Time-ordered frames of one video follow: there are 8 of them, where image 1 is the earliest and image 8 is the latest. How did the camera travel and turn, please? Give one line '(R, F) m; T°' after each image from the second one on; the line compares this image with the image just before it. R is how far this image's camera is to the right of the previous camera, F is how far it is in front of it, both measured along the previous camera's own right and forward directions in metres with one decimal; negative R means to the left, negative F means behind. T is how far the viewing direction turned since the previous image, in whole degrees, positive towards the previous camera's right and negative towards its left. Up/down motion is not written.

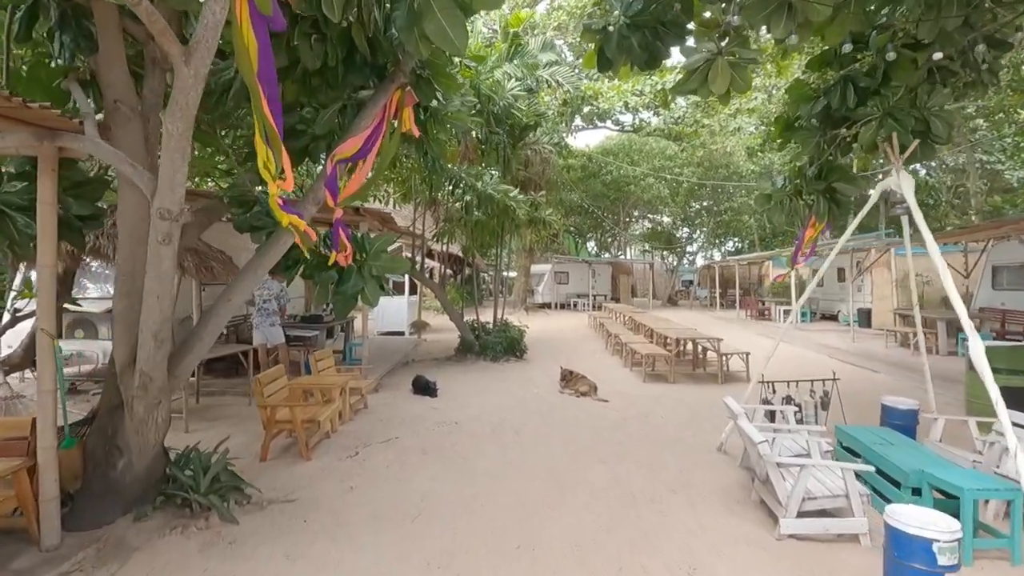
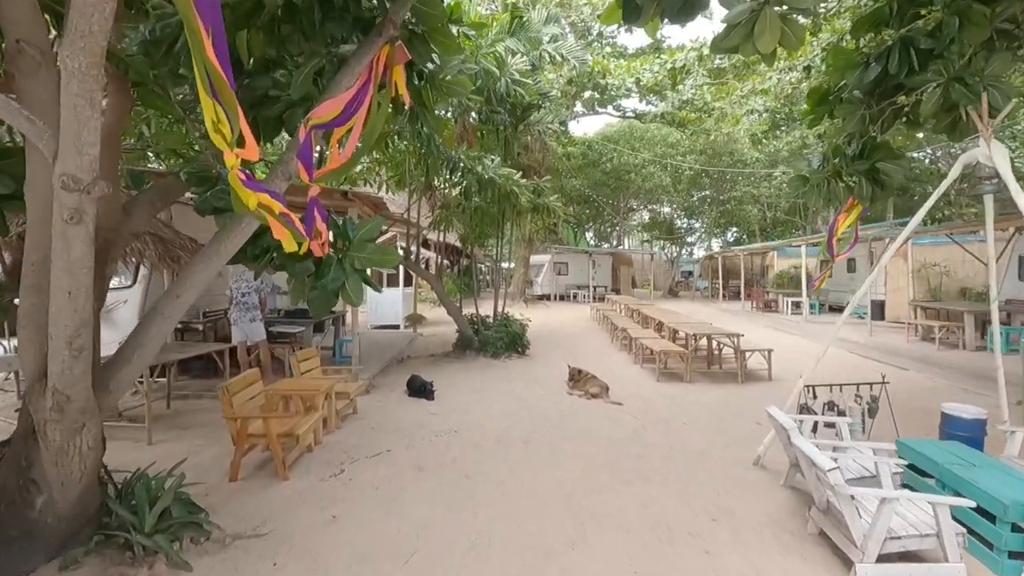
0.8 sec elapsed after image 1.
(-0.1, +0.7) m; 0°
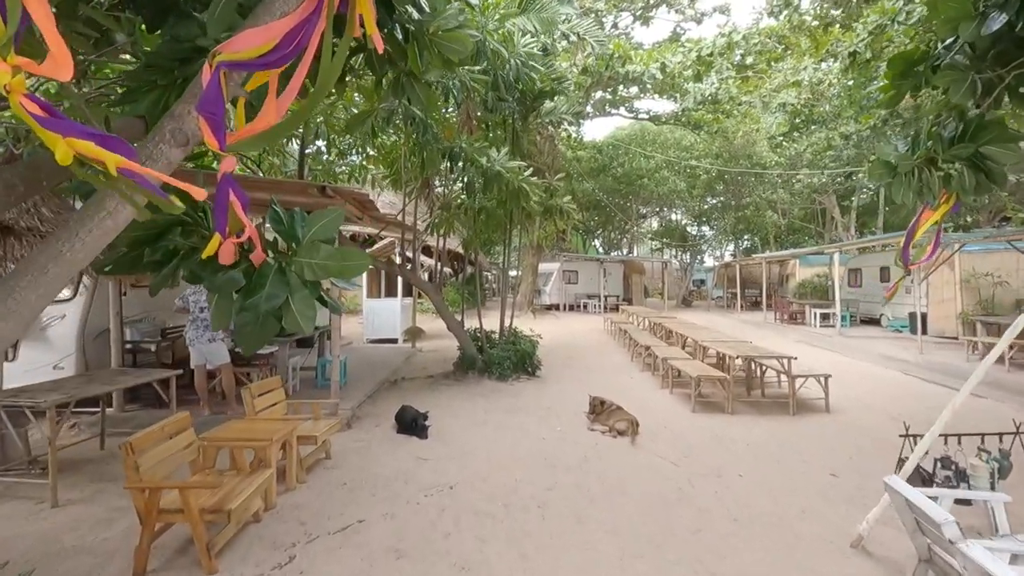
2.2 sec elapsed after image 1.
(0.0, +1.2) m; -1°
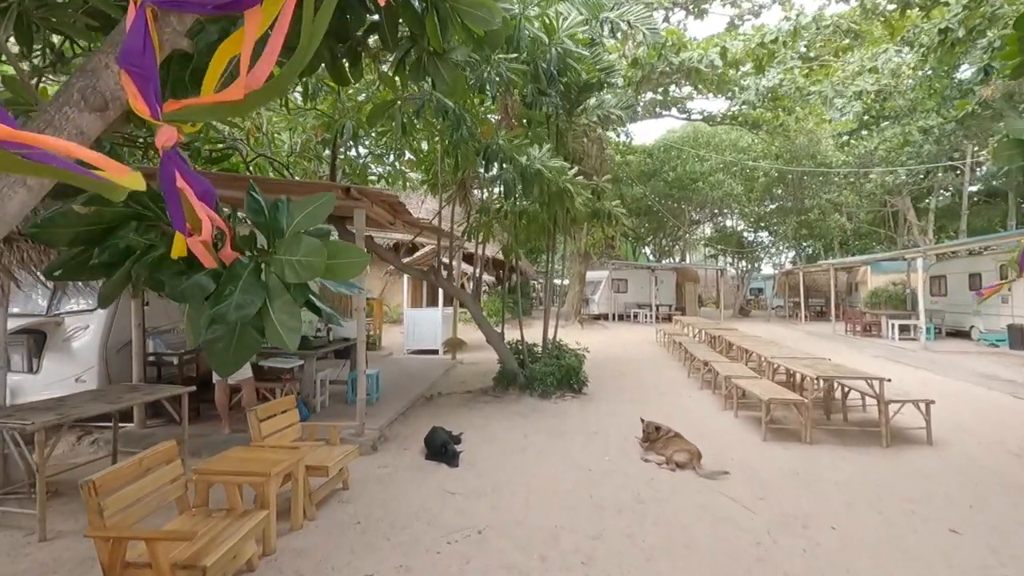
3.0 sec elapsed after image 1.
(+0.1, +0.7) m; -5°
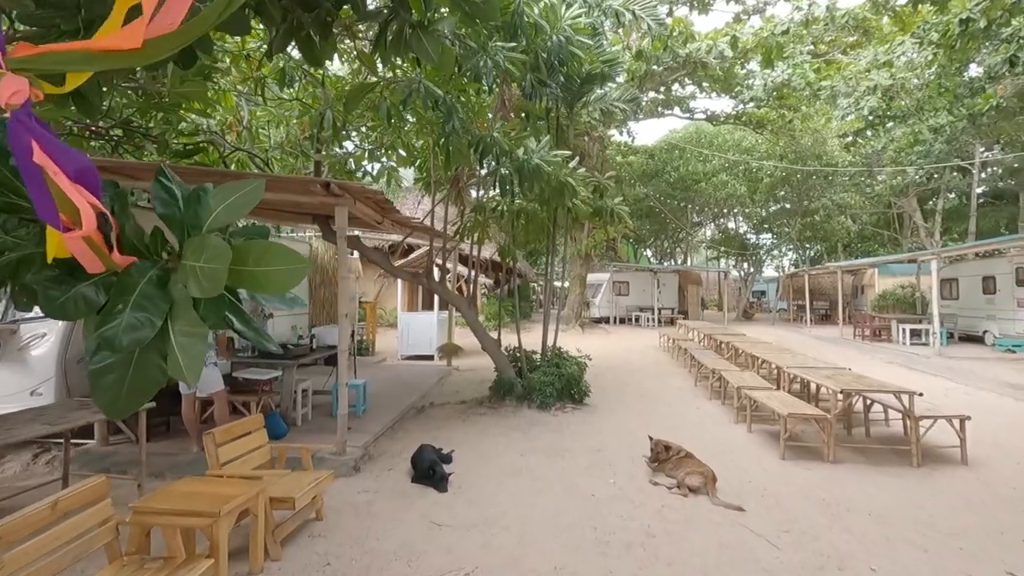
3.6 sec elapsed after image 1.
(0.0, +0.5) m; 0°
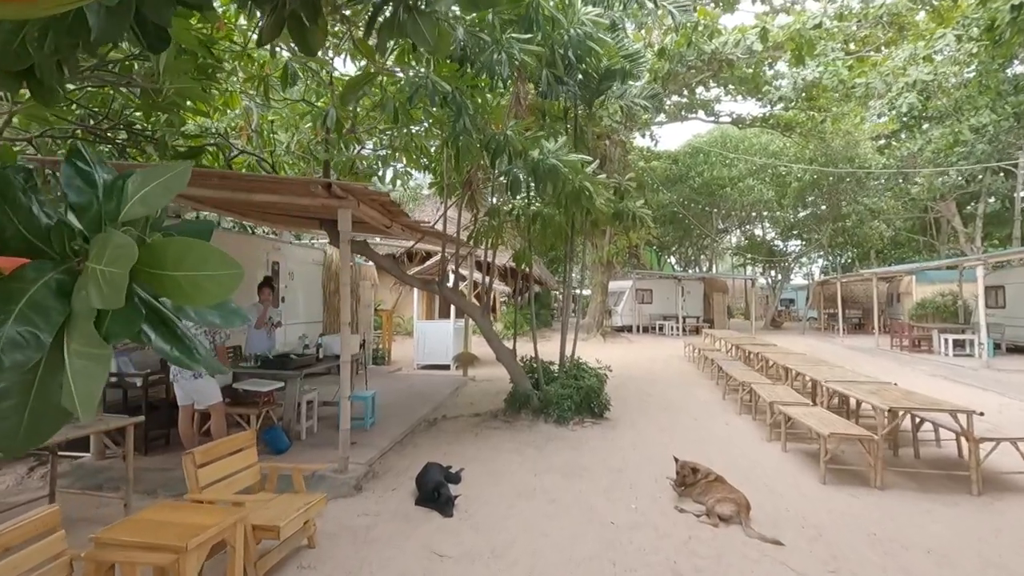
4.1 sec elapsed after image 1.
(+0.1, +0.4) m; -2°
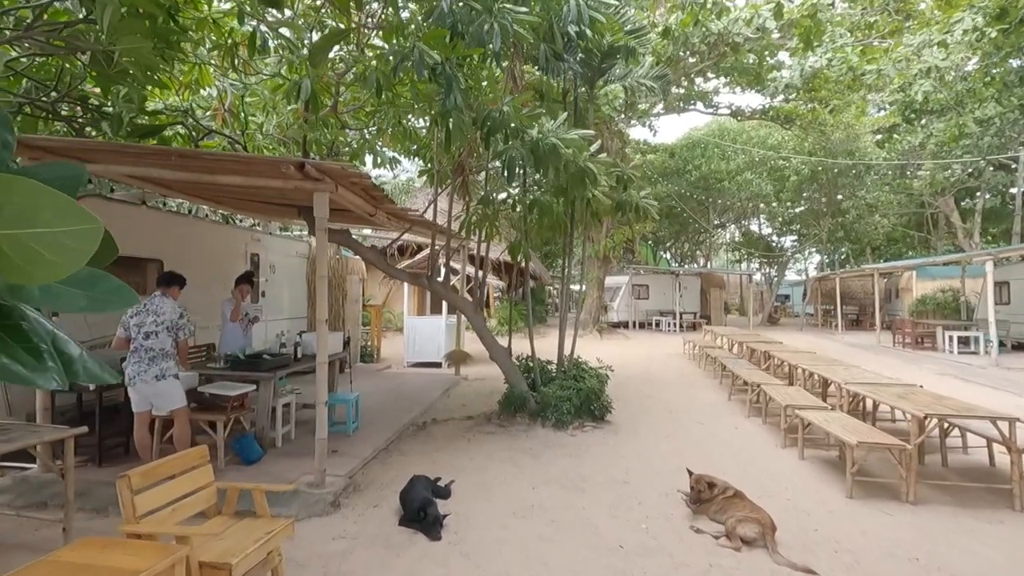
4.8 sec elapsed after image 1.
(0.0, +0.5) m; +1°
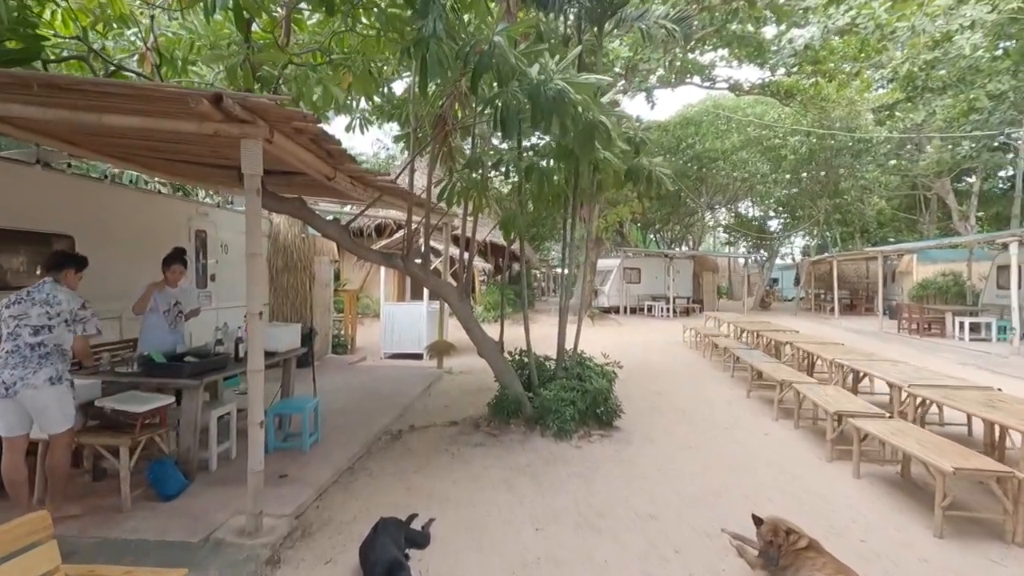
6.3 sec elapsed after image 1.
(-0.1, +1.1) m; +2°
